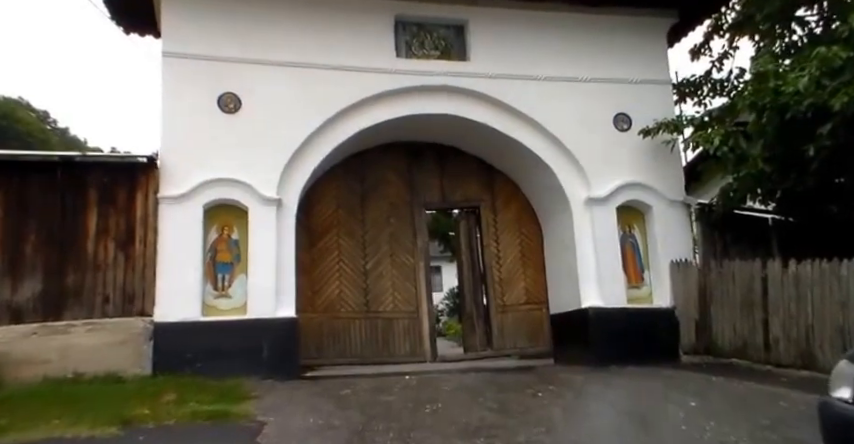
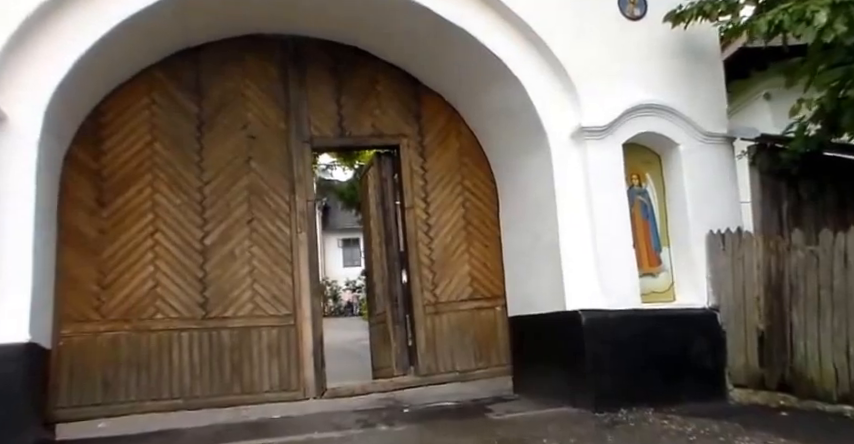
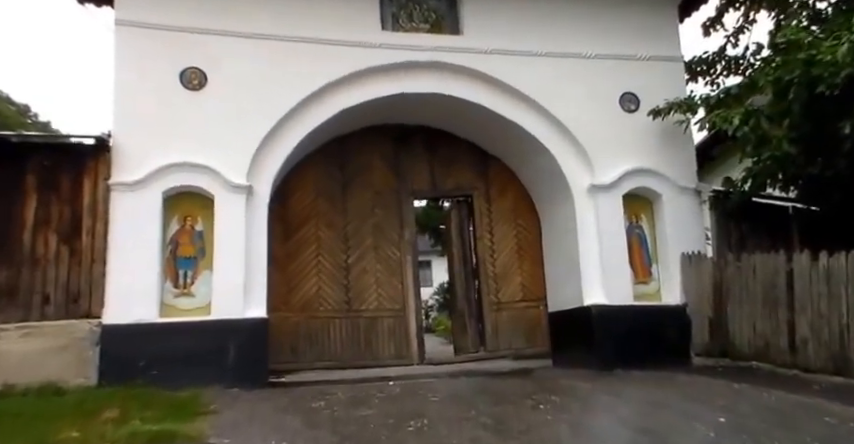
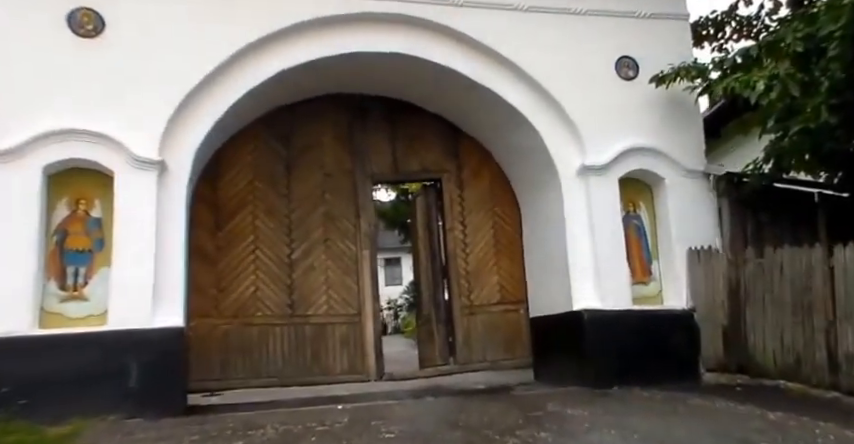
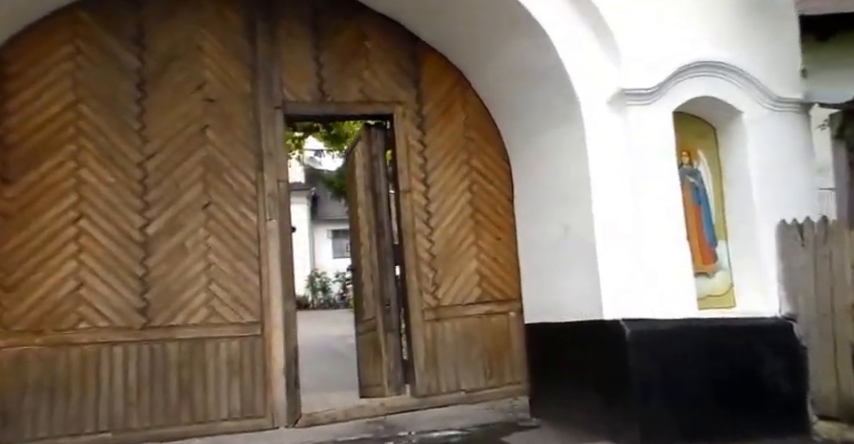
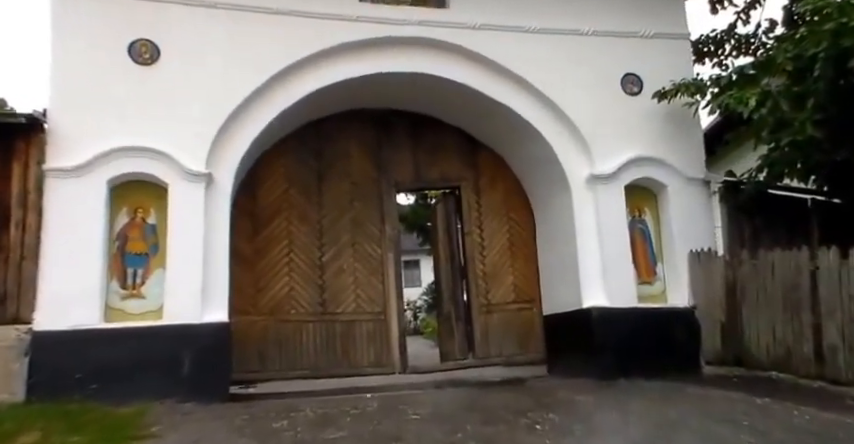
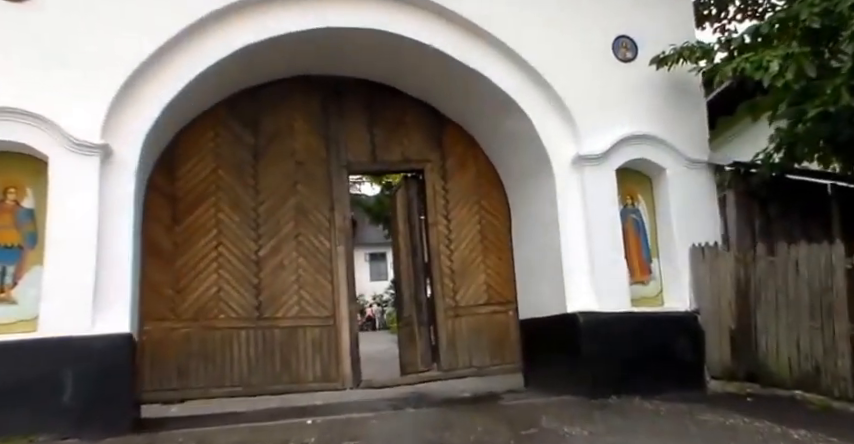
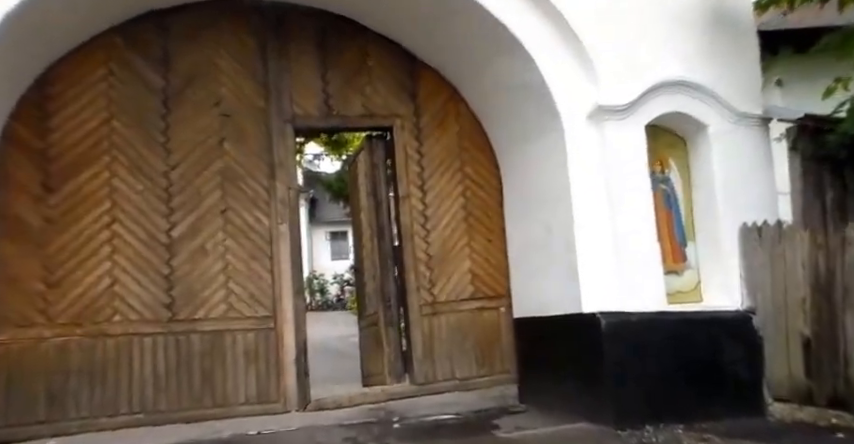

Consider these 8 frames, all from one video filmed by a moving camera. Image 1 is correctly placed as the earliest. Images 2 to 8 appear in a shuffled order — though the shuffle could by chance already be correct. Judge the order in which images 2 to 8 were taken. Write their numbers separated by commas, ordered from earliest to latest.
3, 6, 4, 7, 2, 8, 5
